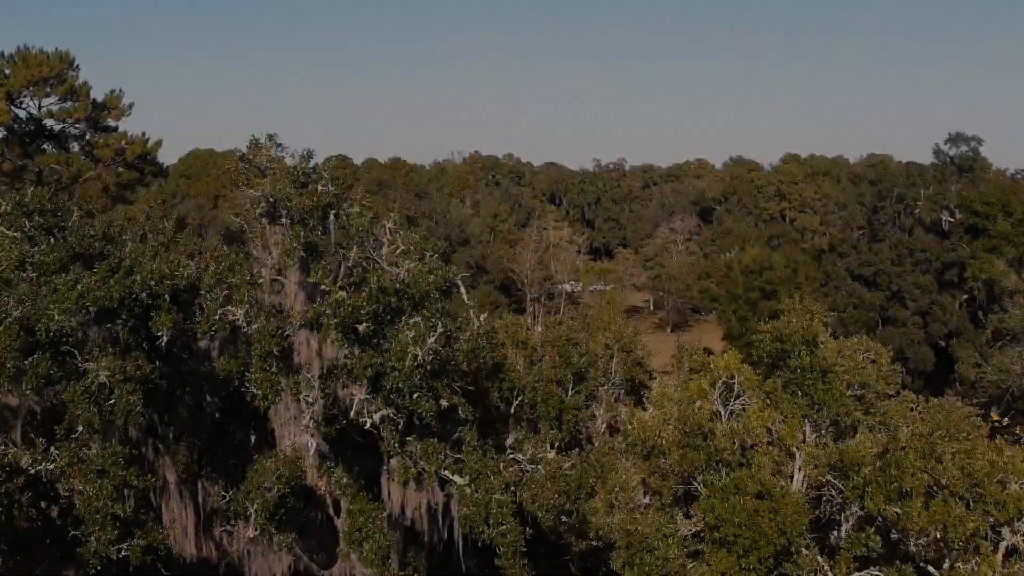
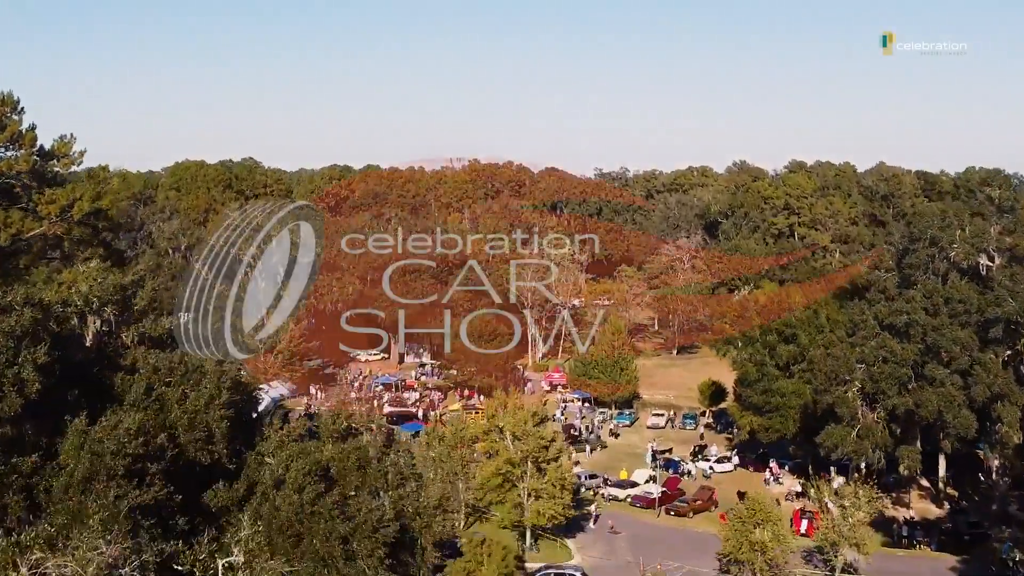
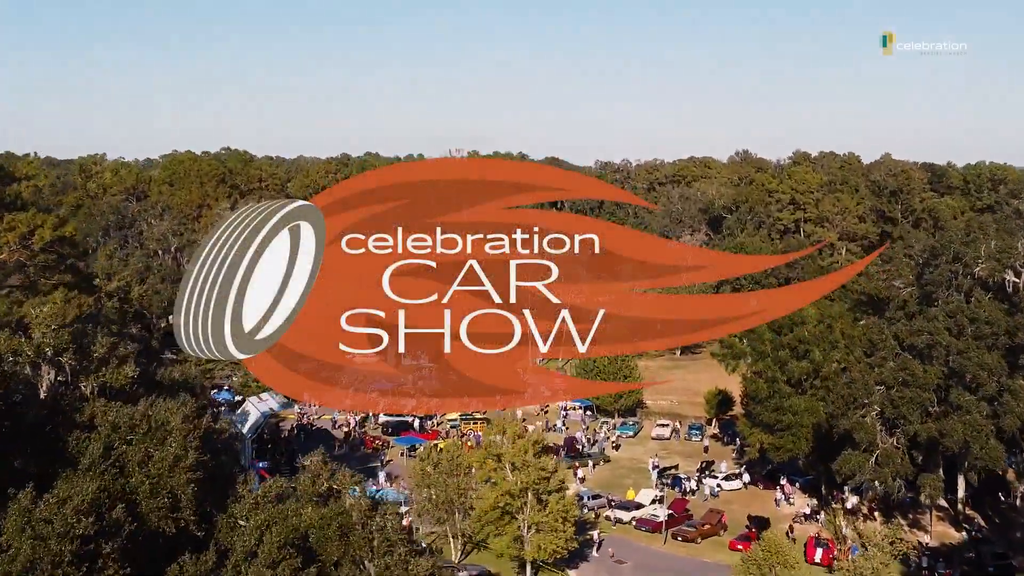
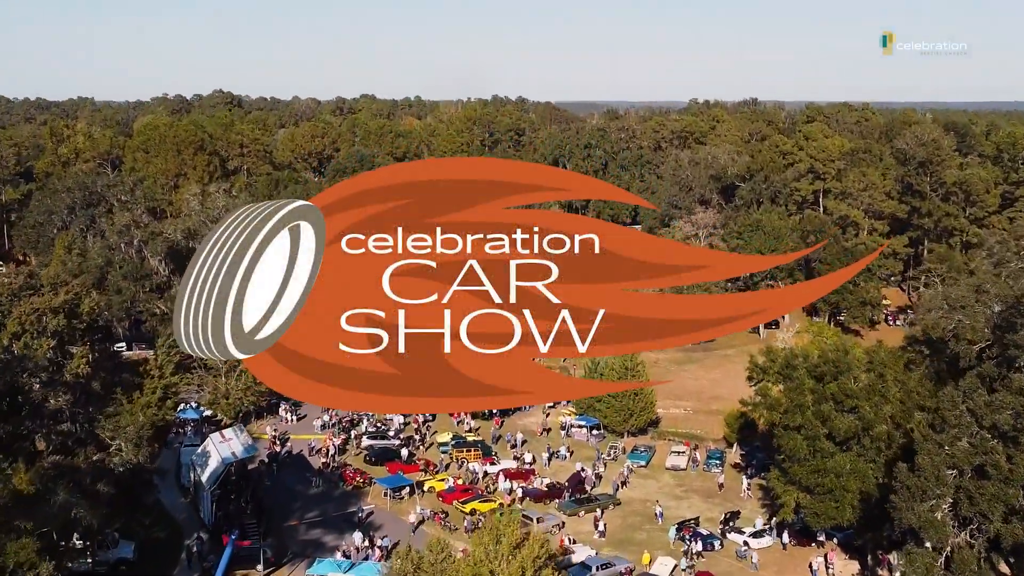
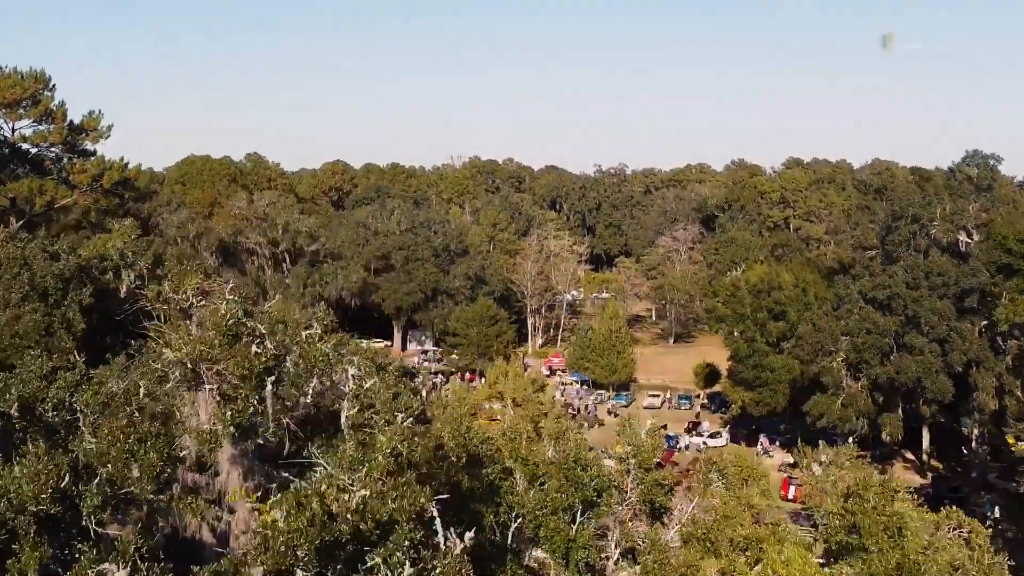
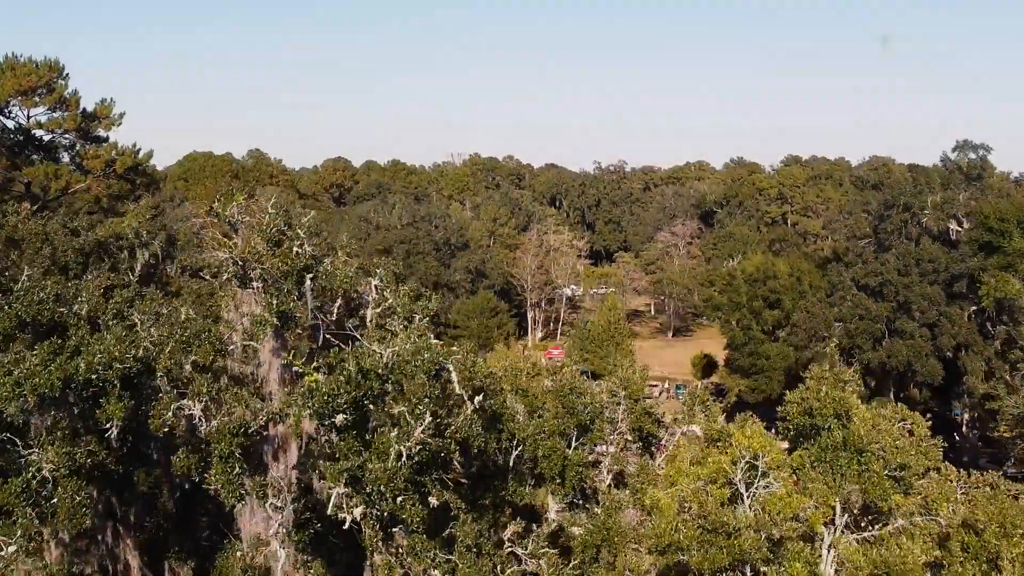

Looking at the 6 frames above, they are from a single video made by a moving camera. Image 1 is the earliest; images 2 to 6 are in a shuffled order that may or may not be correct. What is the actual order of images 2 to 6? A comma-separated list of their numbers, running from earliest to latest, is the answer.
6, 5, 2, 3, 4
